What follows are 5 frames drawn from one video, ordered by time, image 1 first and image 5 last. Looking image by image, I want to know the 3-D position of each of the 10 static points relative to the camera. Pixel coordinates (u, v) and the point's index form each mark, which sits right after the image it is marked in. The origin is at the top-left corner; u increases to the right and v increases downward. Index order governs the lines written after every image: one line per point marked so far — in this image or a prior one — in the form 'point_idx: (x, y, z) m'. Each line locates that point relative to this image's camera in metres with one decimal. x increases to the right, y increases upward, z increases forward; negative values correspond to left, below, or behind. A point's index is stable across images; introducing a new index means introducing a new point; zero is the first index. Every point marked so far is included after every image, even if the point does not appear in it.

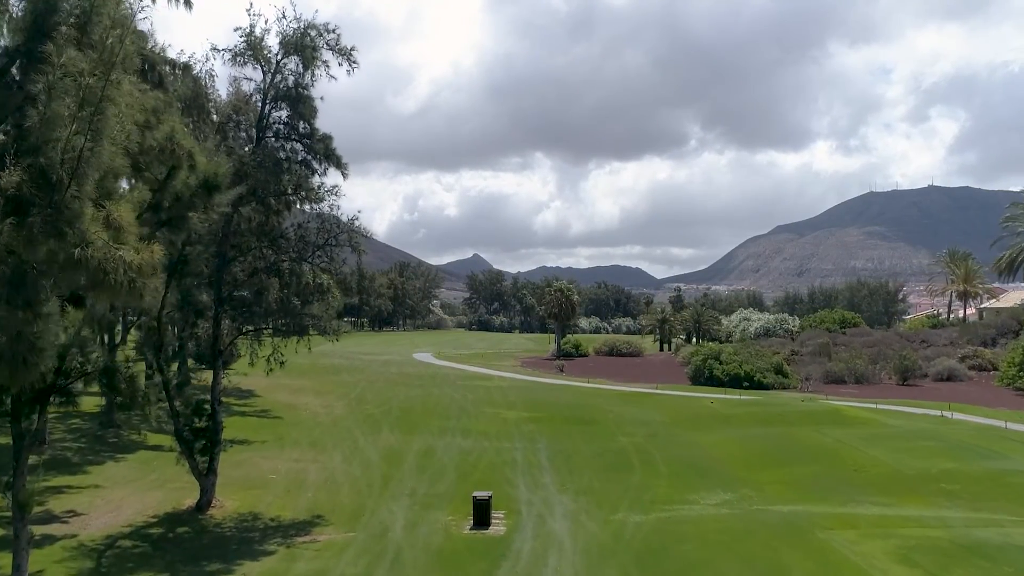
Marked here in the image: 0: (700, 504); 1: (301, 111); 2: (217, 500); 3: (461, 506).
0: (+4.8, -5.5, +18.4) m
1: (-5.1, +4.3, +17.2) m
2: (-7.0, -5.1, +17.1) m
3: (-1.3, -5.5, +18.0) m
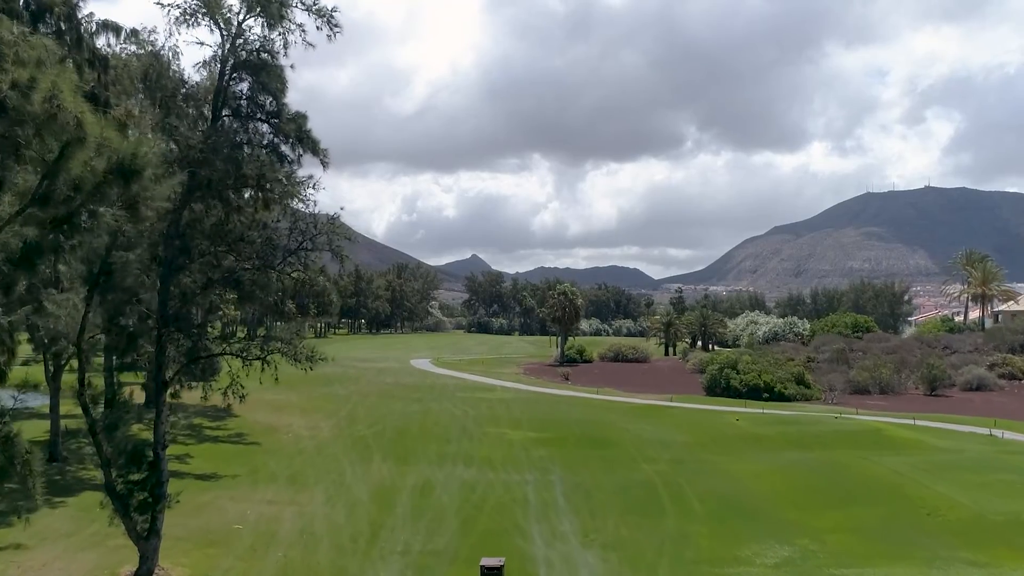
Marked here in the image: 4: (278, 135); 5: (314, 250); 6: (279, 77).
0: (+5.1, -5.8, +15.1) m
1: (-4.7, +4.0, +13.9) m
2: (-6.7, -5.4, +13.8) m
3: (-0.9, -5.7, +14.7) m
4: (-4.6, +3.0, +14.1) m
5: (-3.9, +0.7, +14.0) m
6: (-4.7, +4.2, +14.2) m
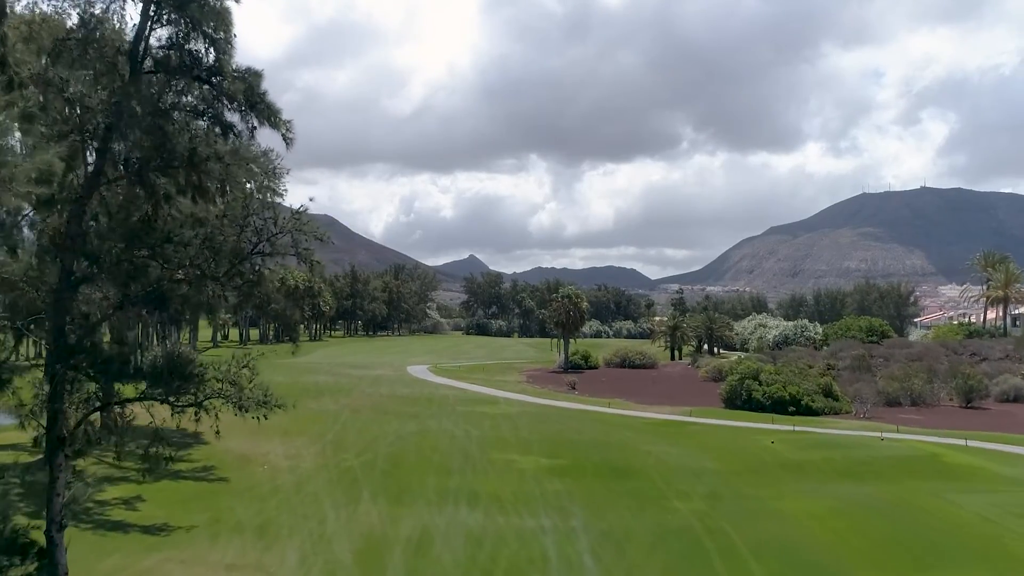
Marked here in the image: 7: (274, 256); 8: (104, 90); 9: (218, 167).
0: (+5.5, -6.1, +11.4) m
1: (-4.3, +3.7, +10.2) m
2: (-6.3, -5.6, +10.1) m
3: (-0.5, -6.0, +11.0) m
4: (-4.2, +2.7, +10.4) m
5: (-3.5, +0.5, +10.3) m
6: (-4.3, +4.0, +10.5) m
7: (-3.5, +0.5, +10.6) m
8: (-5.6, +2.8, +9.9) m
9: (-4.1, +1.7, +10.2) m
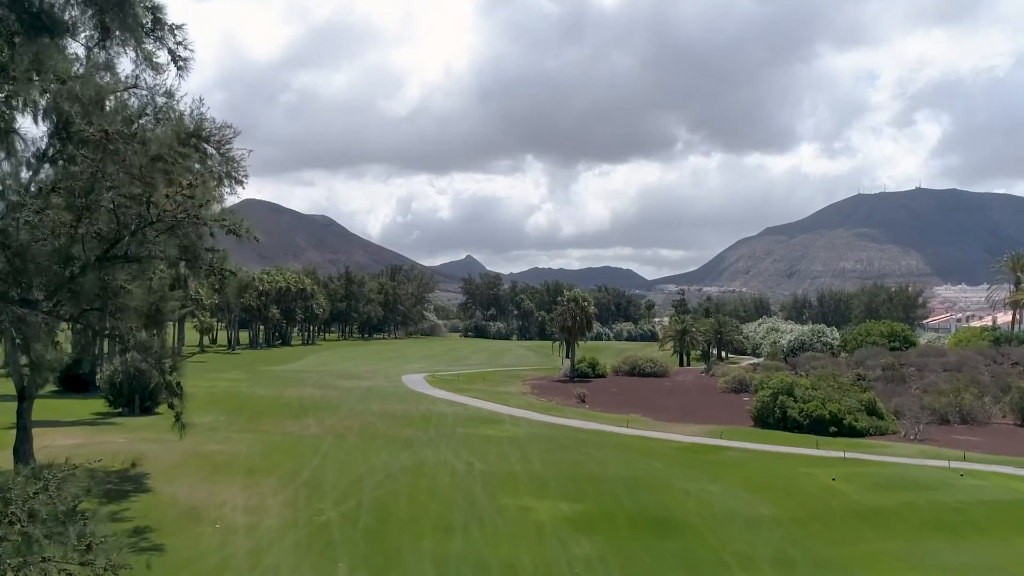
0: (+6.0, -6.3, +6.5) m
1: (-3.8, +3.4, +5.3) m
2: (-5.8, -5.9, +5.2) m
3: (0.0, -6.3, +6.1) m
4: (-3.7, +2.5, +5.5) m
5: (-3.0, +0.2, +5.4) m
6: (-3.8, +3.7, +5.6) m
7: (-3.0, +0.2, +5.7) m
8: (-5.0, +2.5, +5.0) m
9: (-3.6, +1.4, +5.3) m
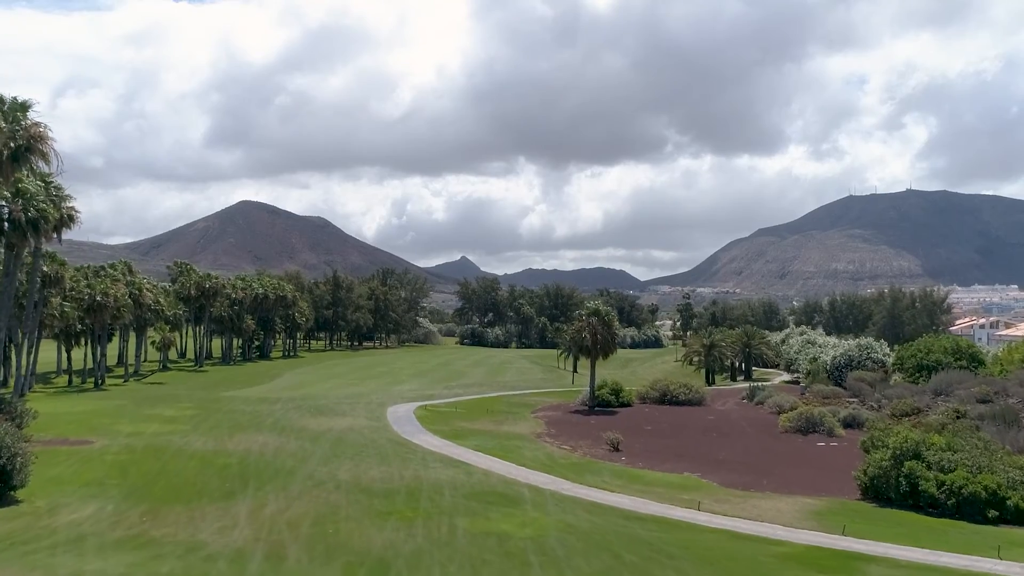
0: (+7.2, -7.2, -5.3) m
1: (-2.7, +2.5, -6.6) m
2: (-4.7, -6.8, -6.7) m
3: (+1.1, -7.2, -5.8) m
4: (-2.5, +1.6, -6.4) m
5: (-1.8, -0.7, -6.5) m
6: (-2.6, +2.8, -6.2) m
7: (-1.9, -0.7, -6.2) m
8: (-3.9, +1.6, -6.9) m
9: (-2.5, +0.5, -6.6) m
